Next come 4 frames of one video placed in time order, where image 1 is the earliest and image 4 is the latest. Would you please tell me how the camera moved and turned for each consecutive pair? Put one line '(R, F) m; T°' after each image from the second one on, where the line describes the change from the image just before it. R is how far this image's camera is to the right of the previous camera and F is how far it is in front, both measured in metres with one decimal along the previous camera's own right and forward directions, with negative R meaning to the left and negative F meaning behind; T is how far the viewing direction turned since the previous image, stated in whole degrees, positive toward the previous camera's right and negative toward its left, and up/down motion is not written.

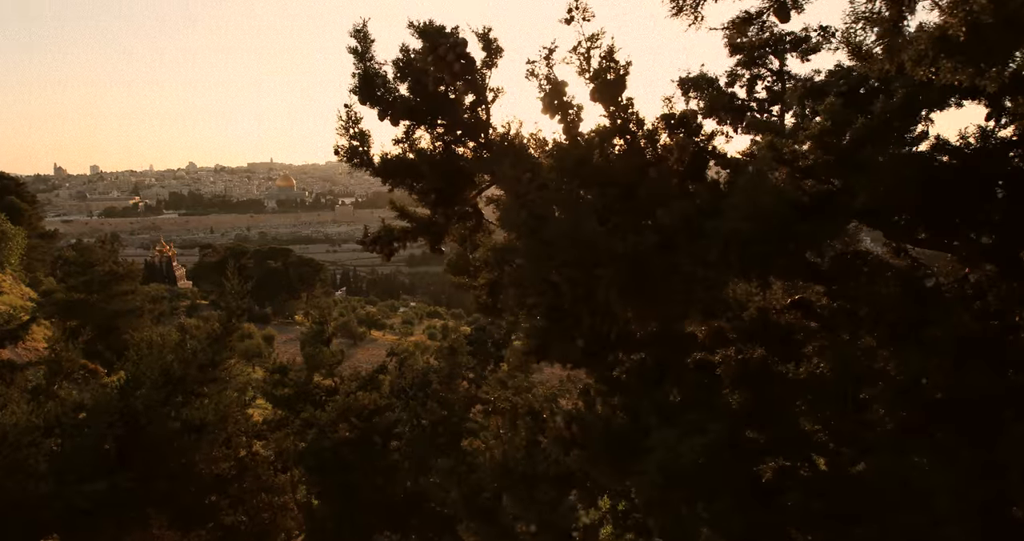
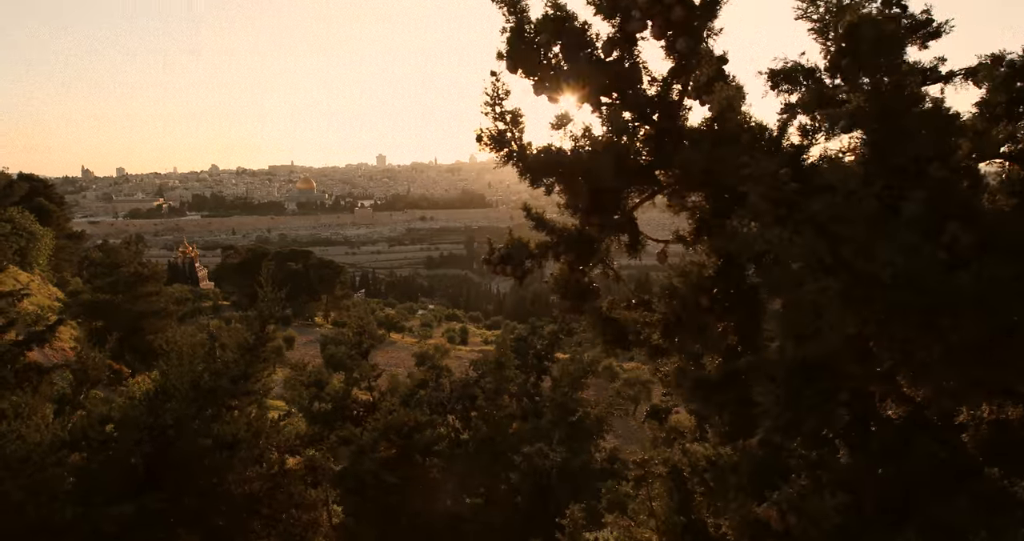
(-0.4, +0.5) m; -2°
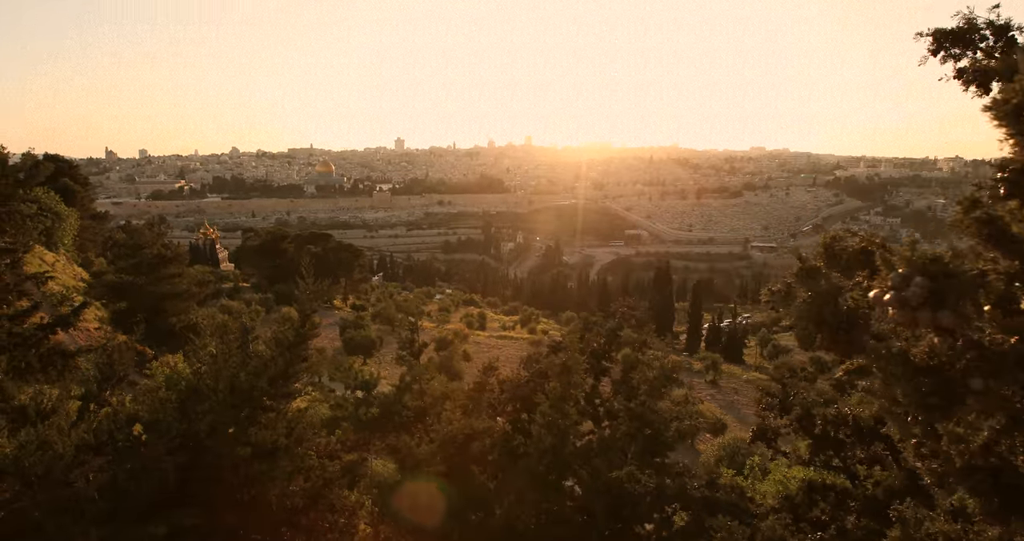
(-0.5, +0.8) m; -1°
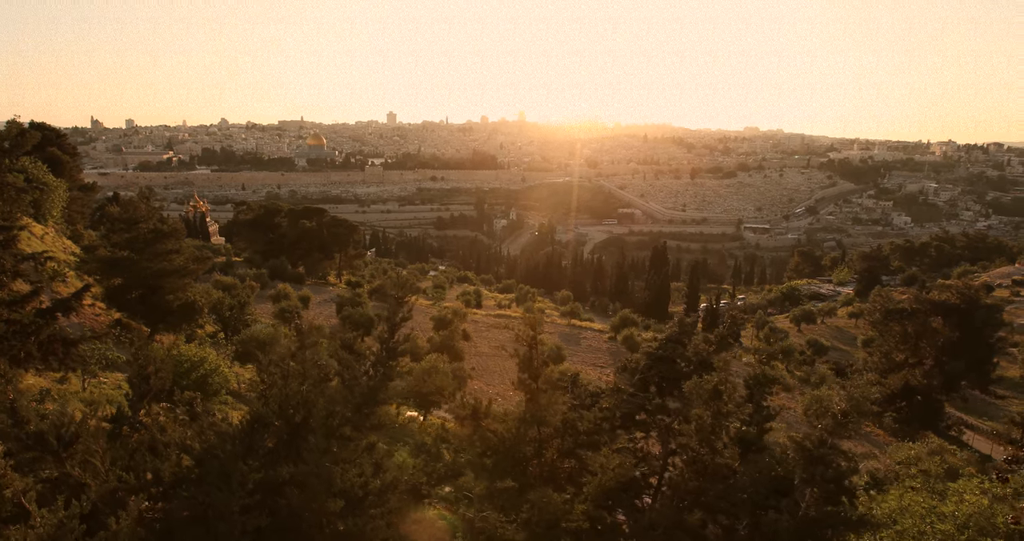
(-1.2, +1.4) m; +1°
